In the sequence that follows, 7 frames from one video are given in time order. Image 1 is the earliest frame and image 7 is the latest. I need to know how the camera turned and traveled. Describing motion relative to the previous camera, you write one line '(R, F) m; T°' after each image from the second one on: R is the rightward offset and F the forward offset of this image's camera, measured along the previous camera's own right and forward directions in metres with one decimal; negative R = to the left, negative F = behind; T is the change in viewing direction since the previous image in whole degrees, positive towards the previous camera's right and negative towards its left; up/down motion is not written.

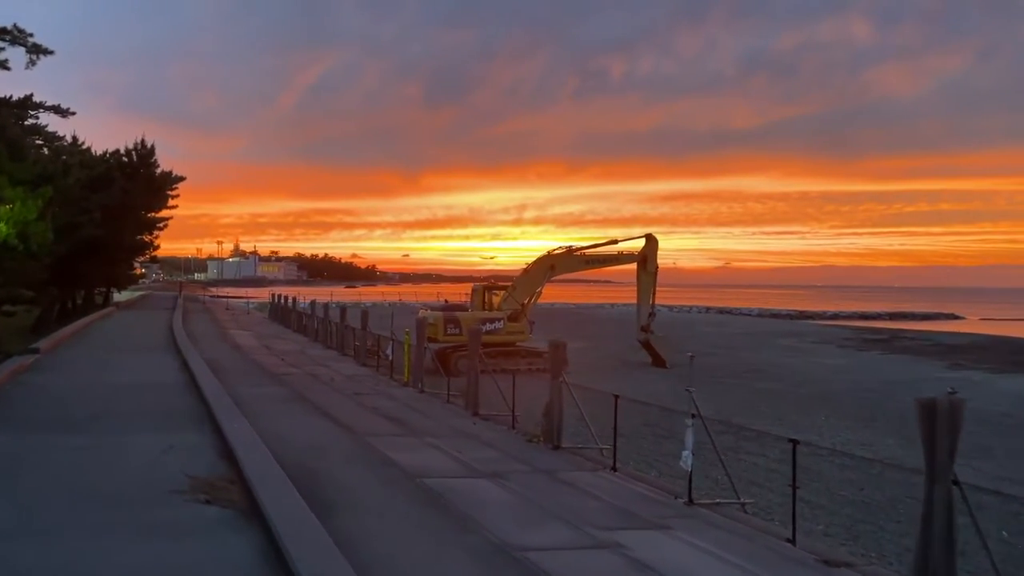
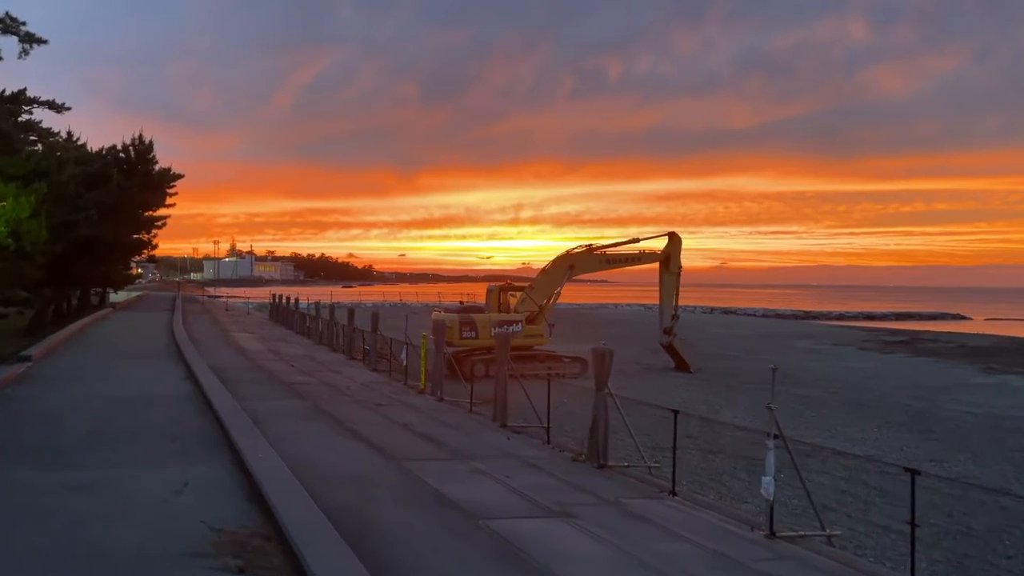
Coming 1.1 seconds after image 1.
(-0.8, +1.7) m; 0°
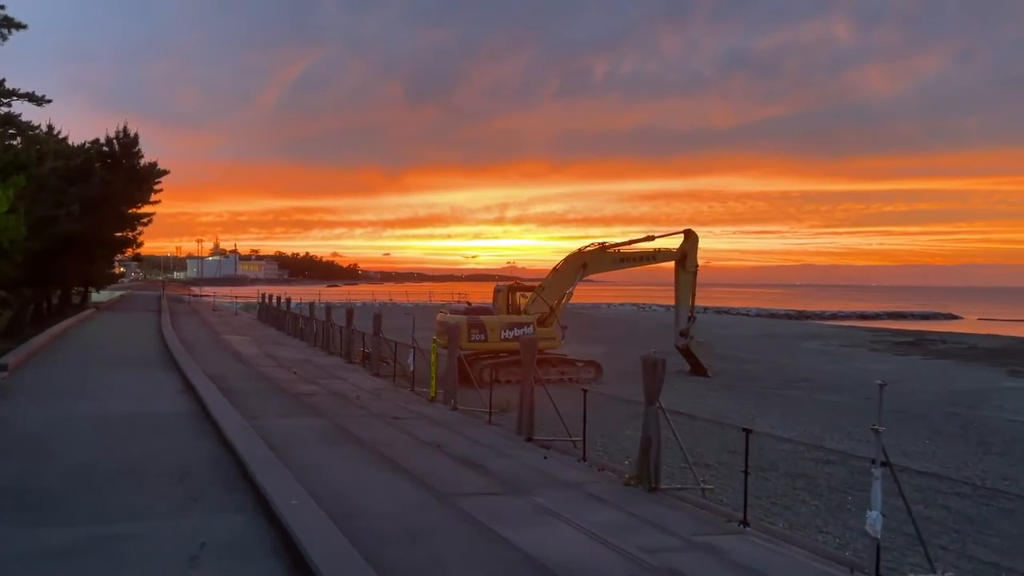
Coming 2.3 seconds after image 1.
(-0.8, +1.8) m; +1°
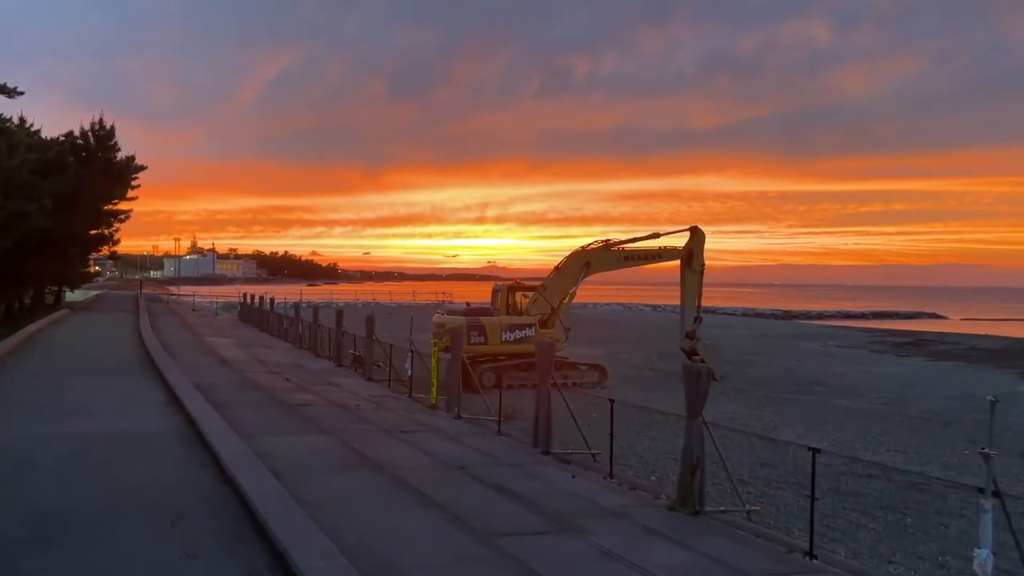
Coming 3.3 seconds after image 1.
(-0.6, +1.5) m; +1°
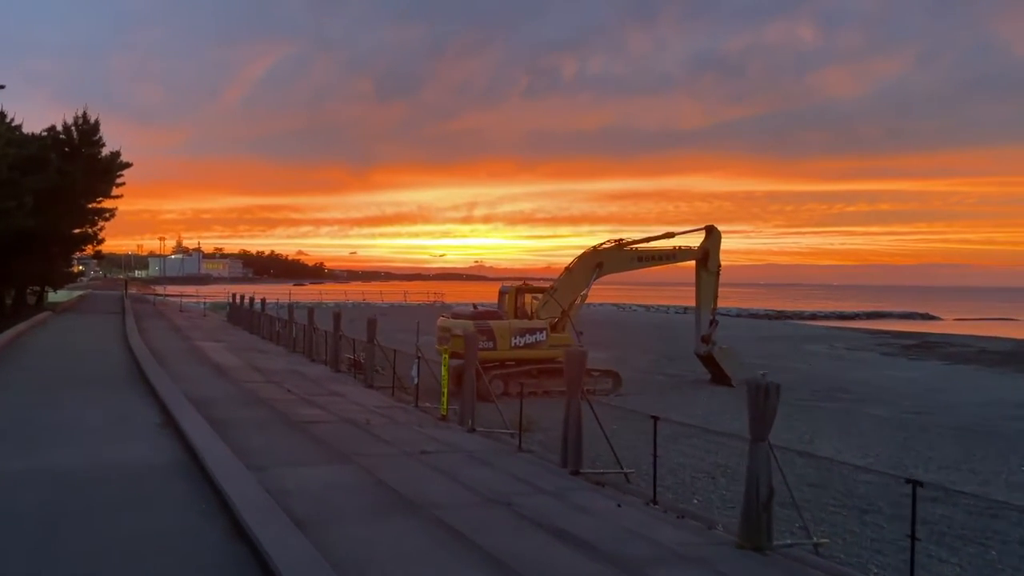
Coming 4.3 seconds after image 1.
(-0.7, +1.5) m; +1°
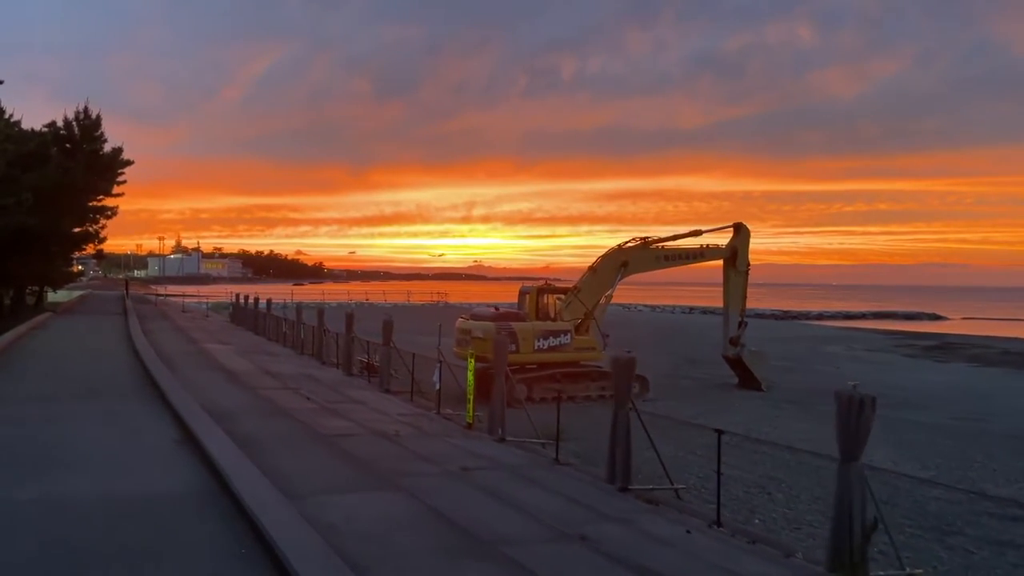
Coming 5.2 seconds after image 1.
(-0.7, +1.2) m; 0°
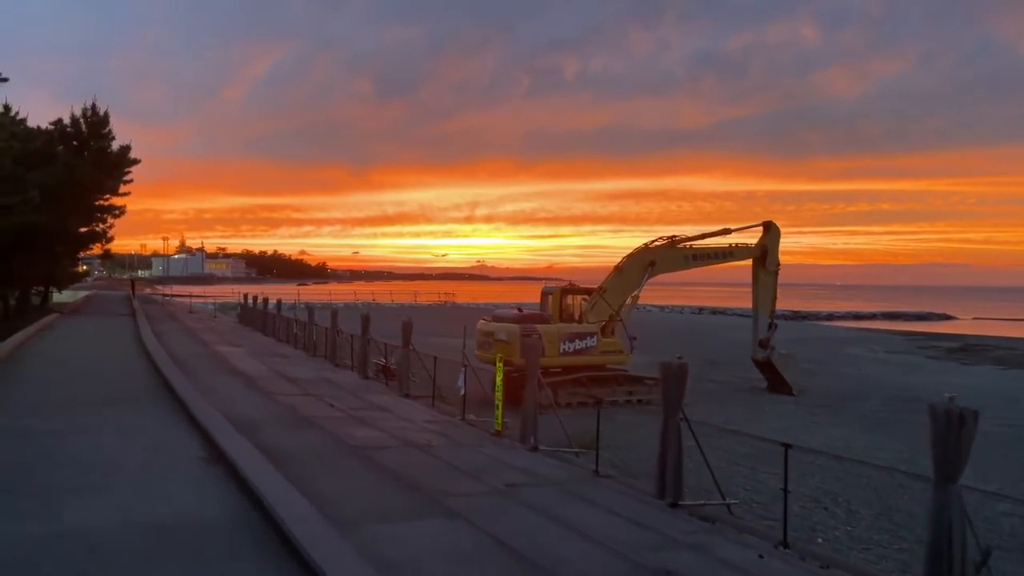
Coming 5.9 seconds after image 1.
(-0.6, +0.9) m; 0°
